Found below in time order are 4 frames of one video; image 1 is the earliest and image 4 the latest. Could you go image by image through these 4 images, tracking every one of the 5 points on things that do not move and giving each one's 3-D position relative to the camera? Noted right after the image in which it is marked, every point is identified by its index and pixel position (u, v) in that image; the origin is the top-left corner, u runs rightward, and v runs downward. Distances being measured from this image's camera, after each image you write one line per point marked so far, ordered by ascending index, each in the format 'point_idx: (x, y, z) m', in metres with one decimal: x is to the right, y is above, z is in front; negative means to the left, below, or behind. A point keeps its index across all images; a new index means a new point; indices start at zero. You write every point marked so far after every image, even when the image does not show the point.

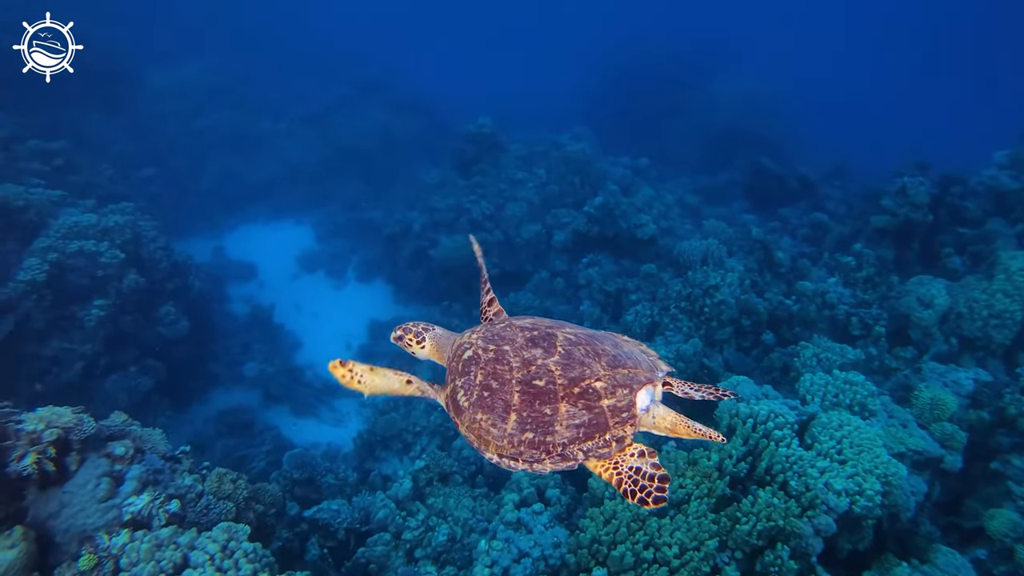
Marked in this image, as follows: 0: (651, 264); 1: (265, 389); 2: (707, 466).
0: (+2.6, +0.4, +11.8) m
1: (-4.7, -1.9, +12.3) m
2: (+1.8, -1.7, +6.0) m
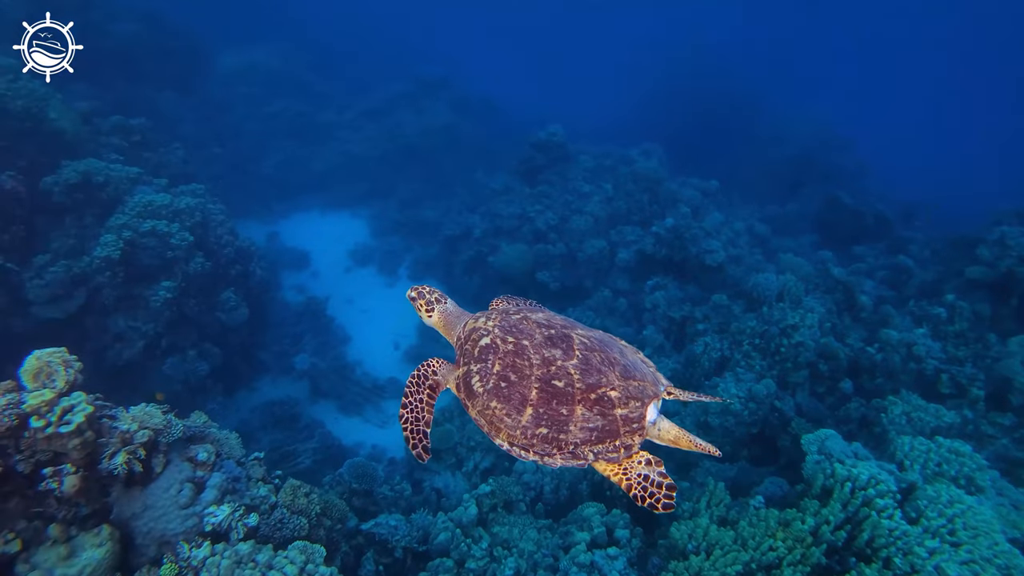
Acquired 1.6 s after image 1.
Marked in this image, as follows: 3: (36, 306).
0: (+3.7, -0.1, +11.3) m
1: (-3.8, -1.8, +12.1) m
2: (+2.5, -2.1, +5.6) m
3: (-6.7, -0.2, +8.9) m
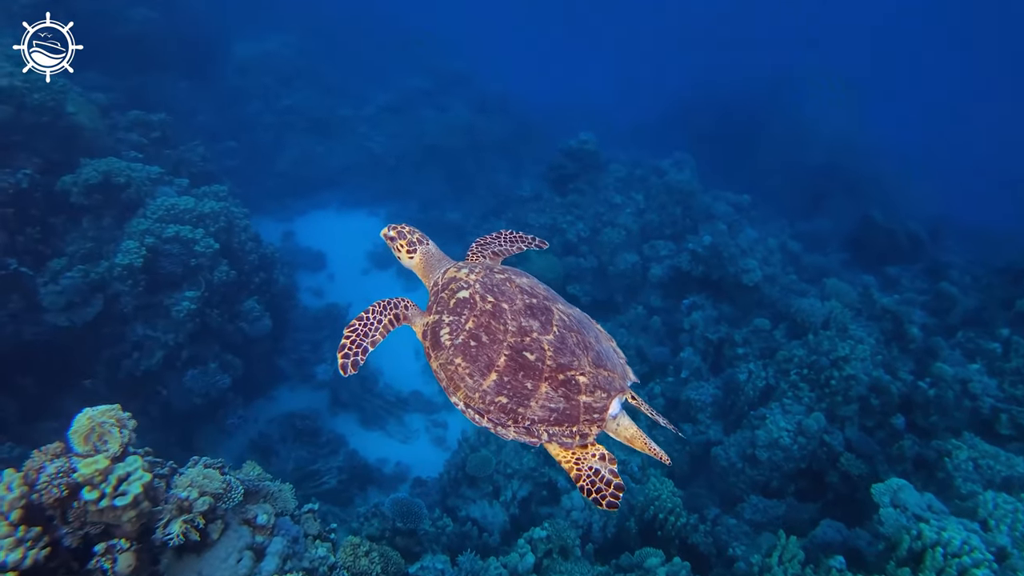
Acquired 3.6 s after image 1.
0: (+4.3, -0.5, +11.0) m
1: (-3.2, -1.9, +11.7) m
2: (+3.1, -2.6, +5.3) m
3: (-6.1, -0.3, +8.4) m
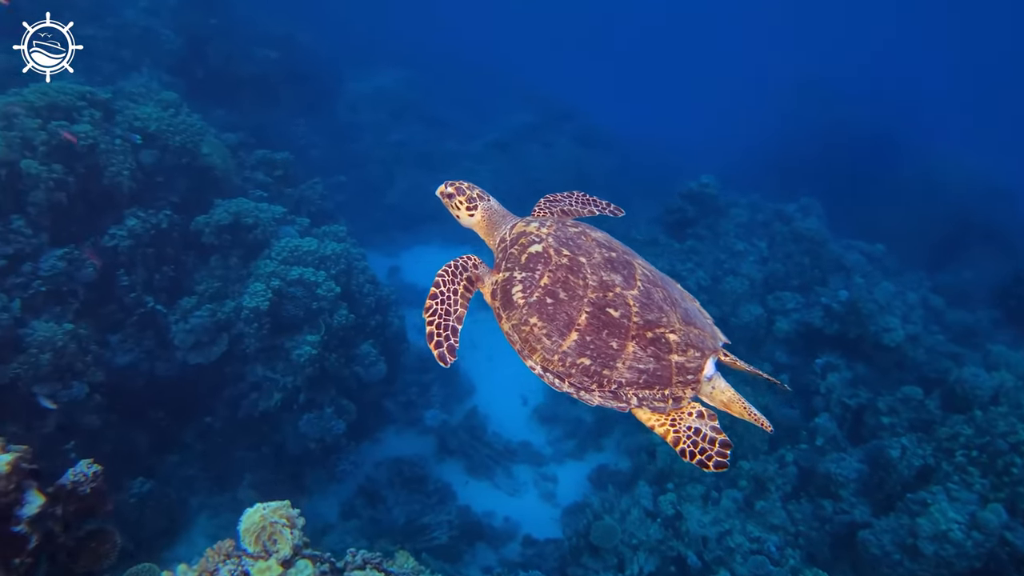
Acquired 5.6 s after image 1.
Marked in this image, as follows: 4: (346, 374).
0: (+6.2, -1.5, +10.0) m
1: (-1.3, -2.7, +11.4) m
2: (+4.4, -3.3, +4.3) m
3: (-4.4, -0.9, +8.5) m
4: (-2.7, -1.4, +10.2) m
